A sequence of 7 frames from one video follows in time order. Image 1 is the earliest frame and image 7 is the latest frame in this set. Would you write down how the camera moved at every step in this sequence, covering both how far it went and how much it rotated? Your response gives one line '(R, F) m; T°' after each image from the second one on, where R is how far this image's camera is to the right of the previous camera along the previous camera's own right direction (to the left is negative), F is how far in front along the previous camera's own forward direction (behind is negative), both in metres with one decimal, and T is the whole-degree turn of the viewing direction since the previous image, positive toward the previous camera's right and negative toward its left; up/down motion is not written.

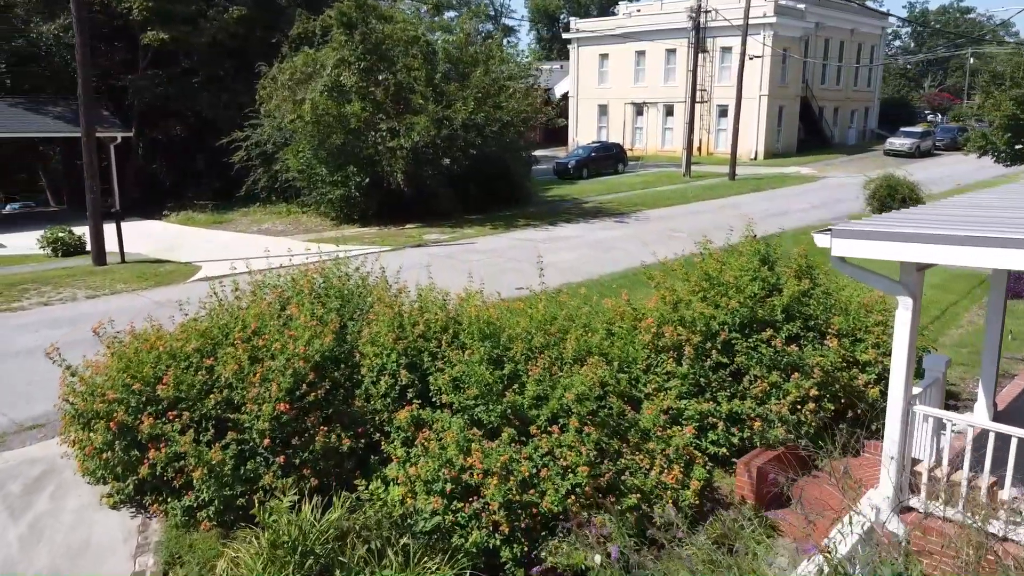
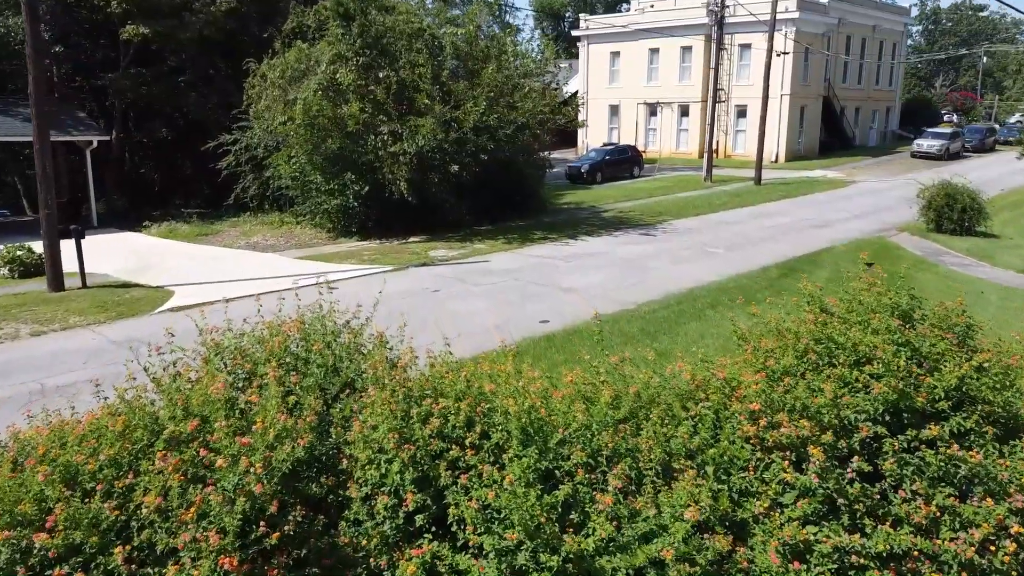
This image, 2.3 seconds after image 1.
(-0.3, +2.0) m; 0°
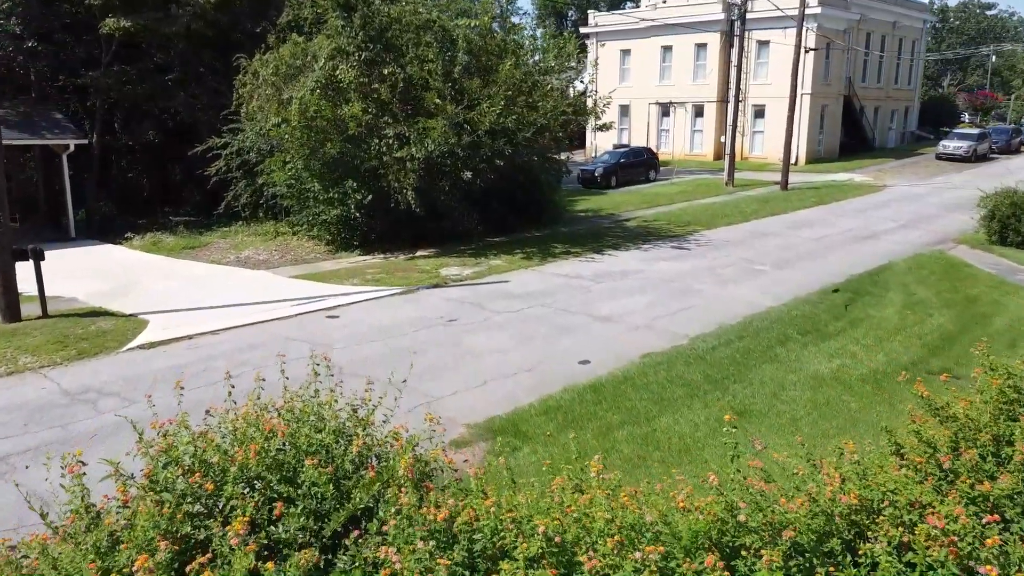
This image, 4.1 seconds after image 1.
(-0.4, +1.8) m; 0°
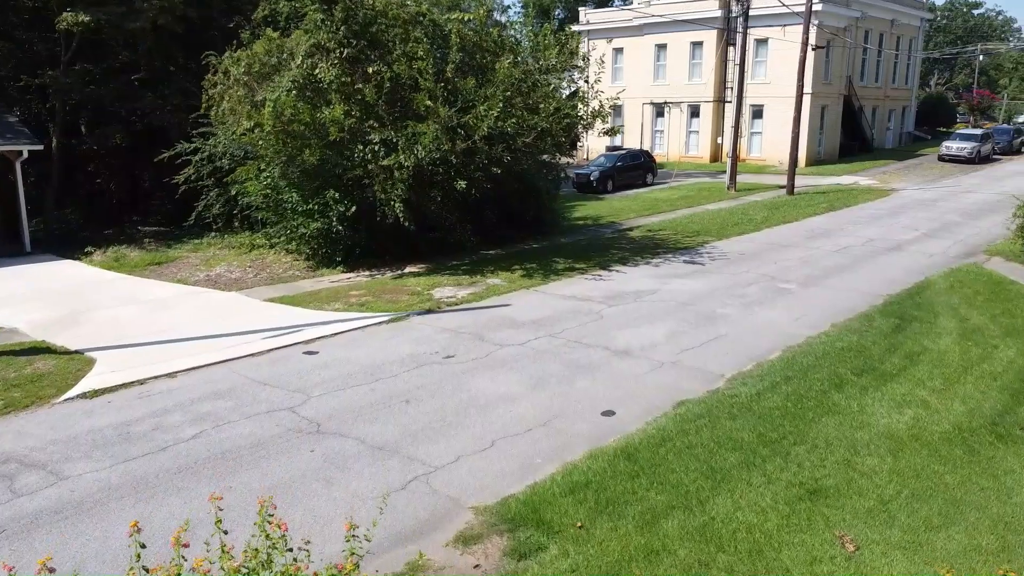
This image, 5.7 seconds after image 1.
(-0.2, +1.5) m; +1°
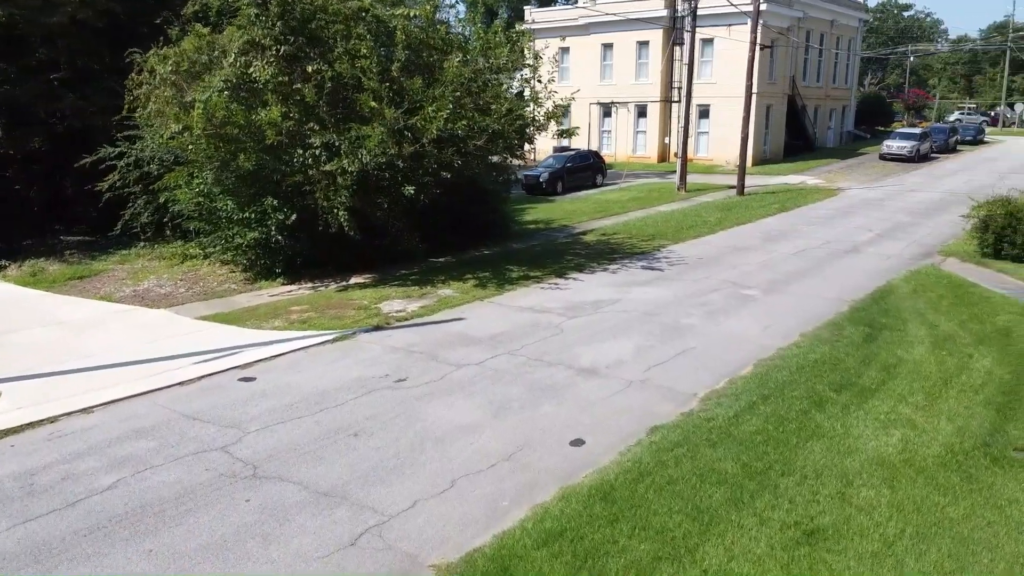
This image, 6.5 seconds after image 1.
(-0.1, +0.7) m; +4°
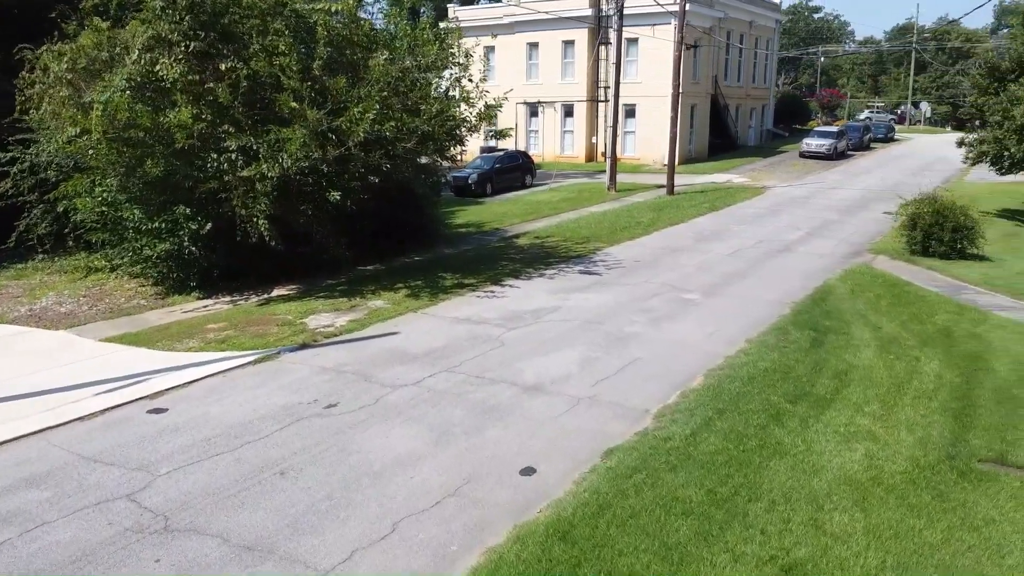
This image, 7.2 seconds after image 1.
(-0.1, +0.6) m; +5°
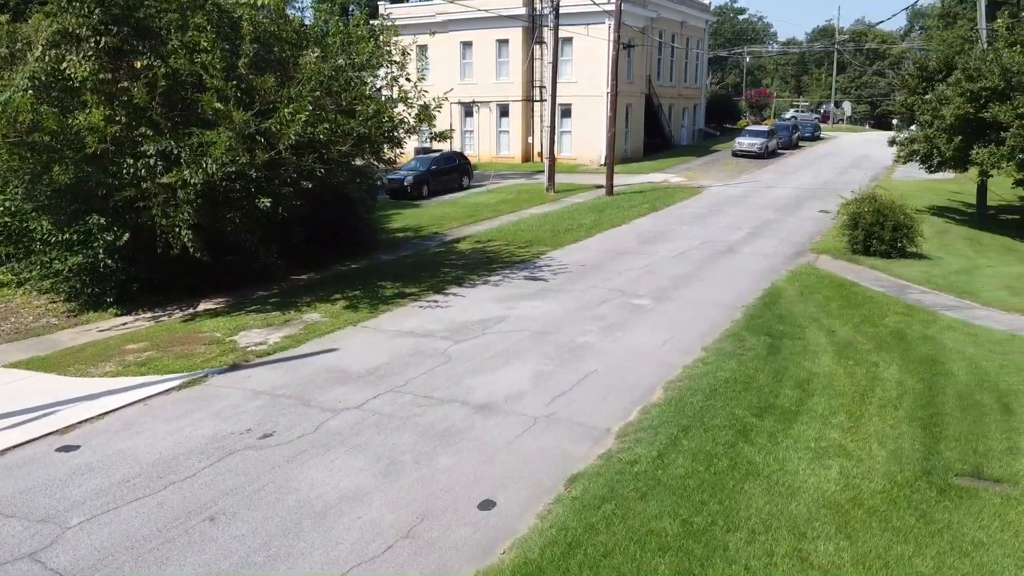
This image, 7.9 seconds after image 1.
(-0.1, +0.6) m; +5°
